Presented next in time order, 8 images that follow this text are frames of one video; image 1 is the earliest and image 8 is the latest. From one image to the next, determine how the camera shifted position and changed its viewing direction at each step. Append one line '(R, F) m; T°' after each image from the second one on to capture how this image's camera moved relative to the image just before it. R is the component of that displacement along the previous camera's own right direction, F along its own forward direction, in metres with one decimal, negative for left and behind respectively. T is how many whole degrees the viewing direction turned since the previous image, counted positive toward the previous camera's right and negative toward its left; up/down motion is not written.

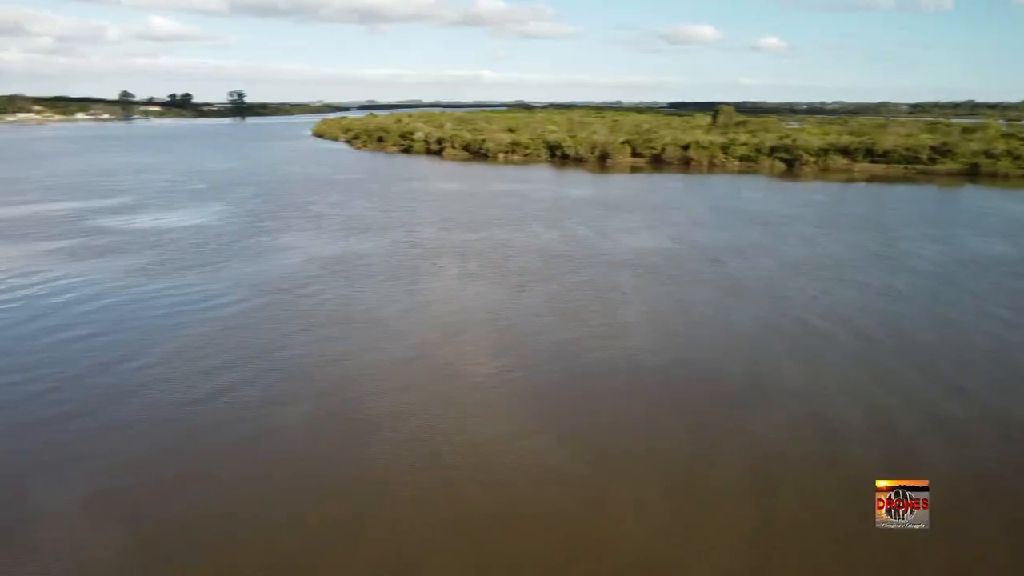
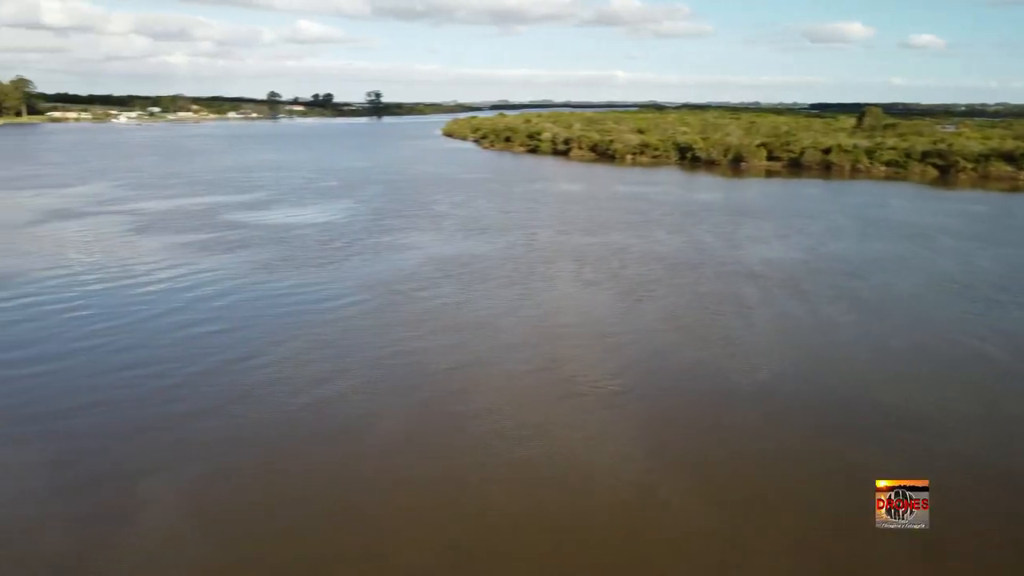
(+0.1, +0.3) m; -9°
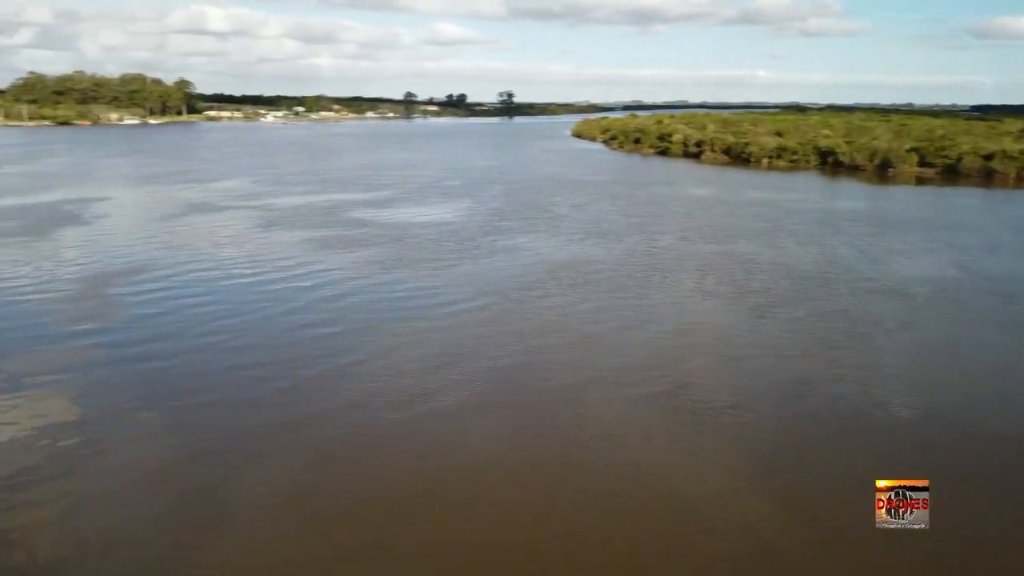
(+0.1, +0.3) m; -9°
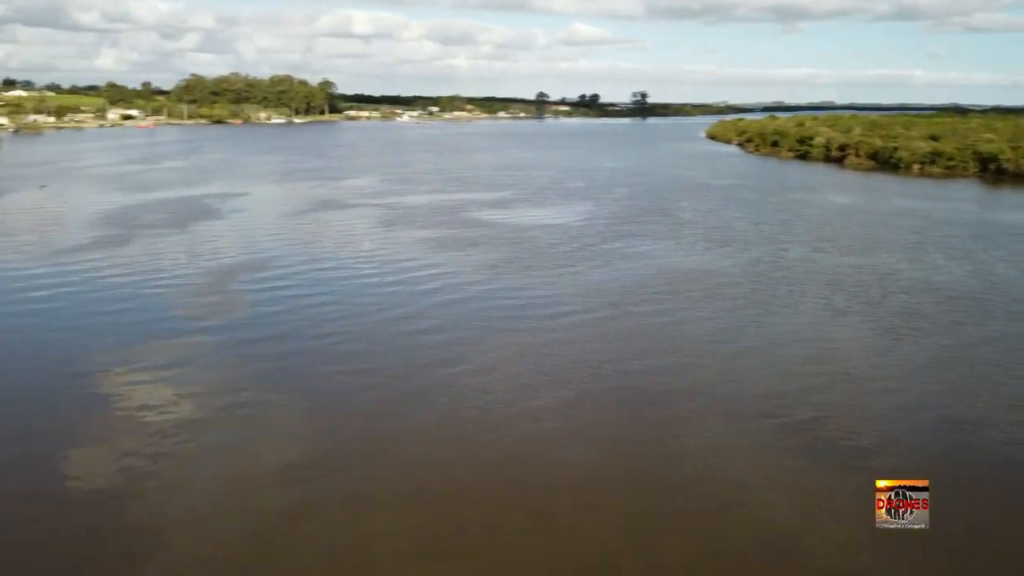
(+0.1, +0.3) m; -9°
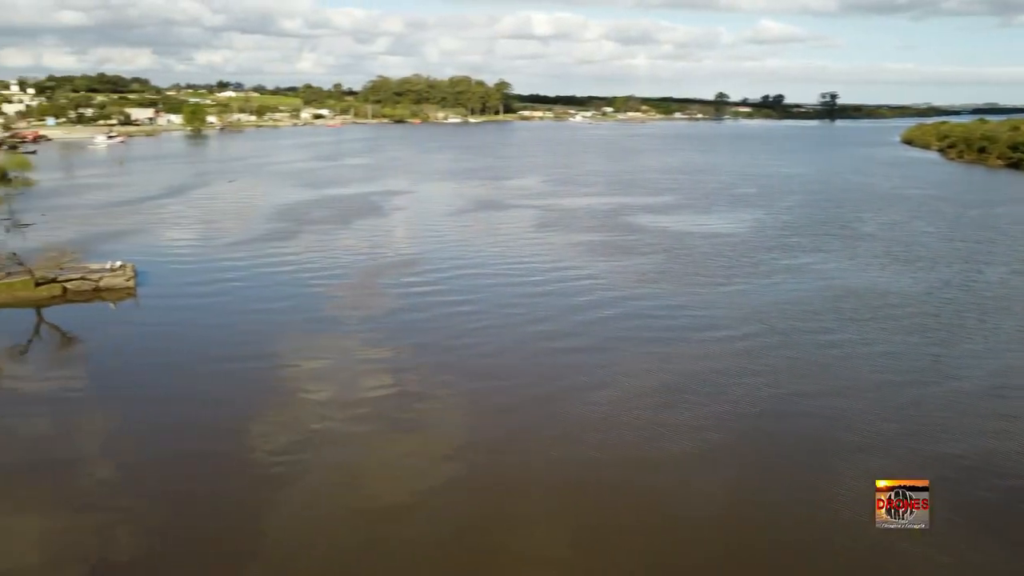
(+0.2, +0.3) m; -12°
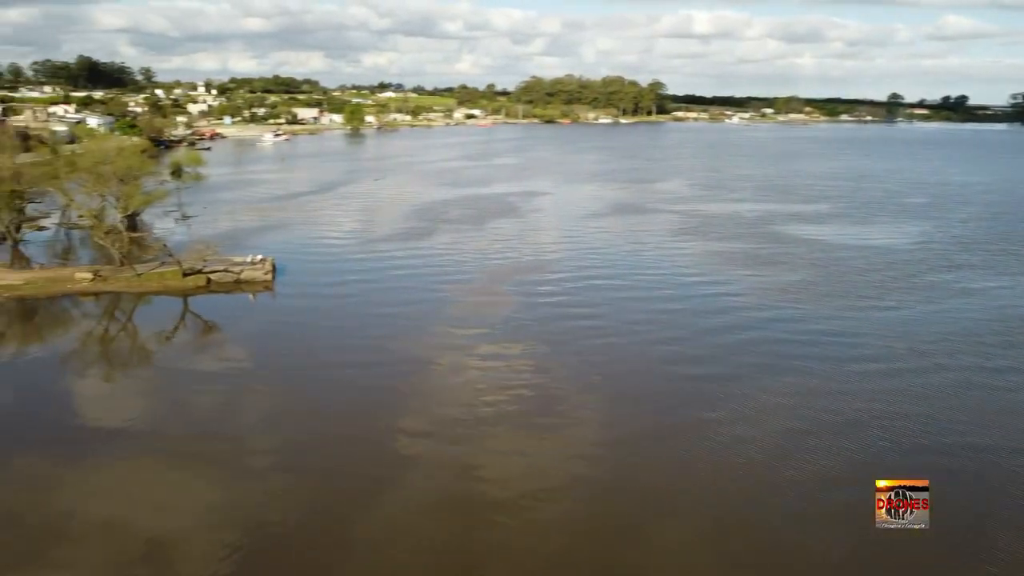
(+0.2, +0.2) m; -10°
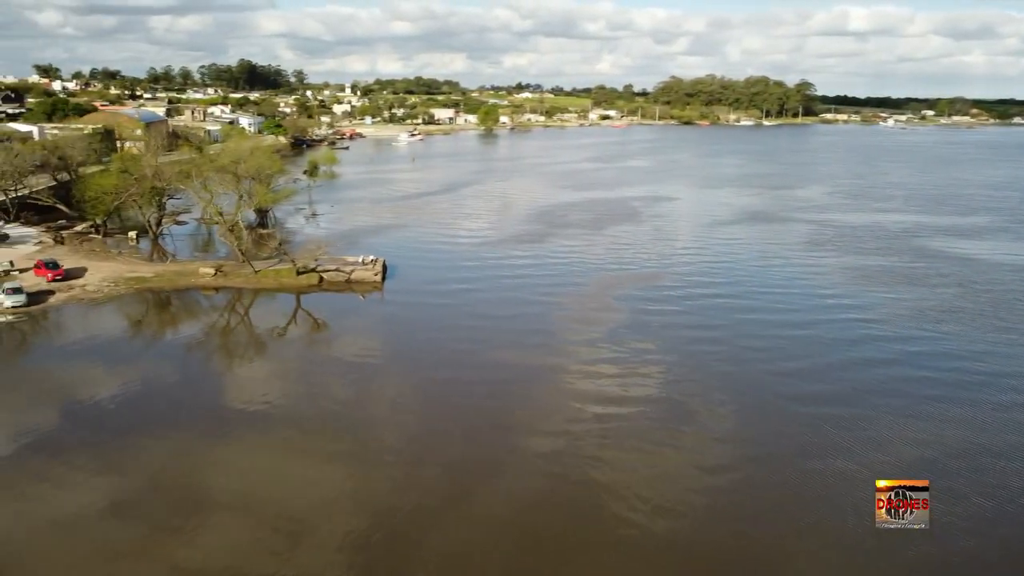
(+0.2, +0.3) m; -9°
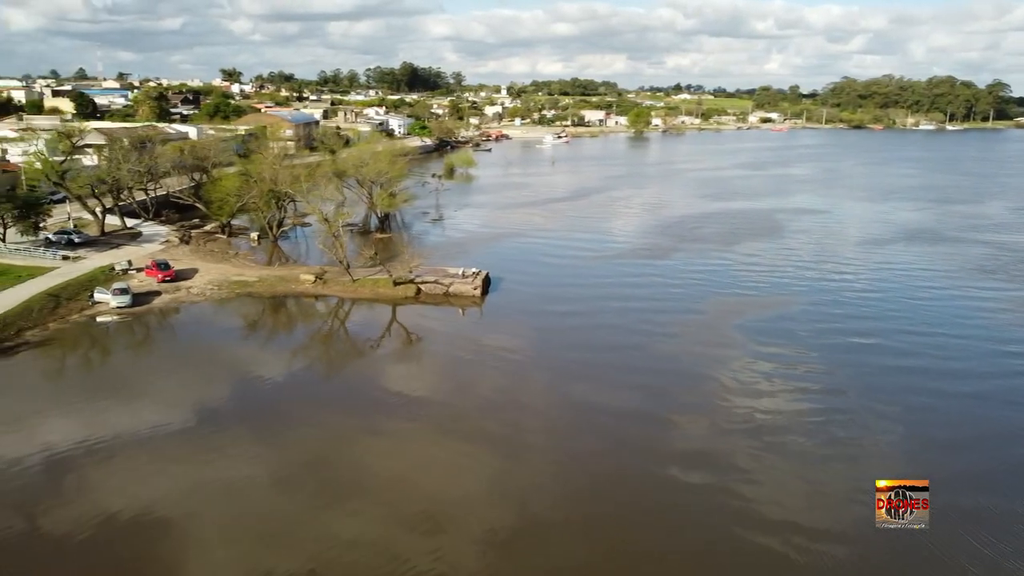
(+0.4, +0.6) m; -11°
